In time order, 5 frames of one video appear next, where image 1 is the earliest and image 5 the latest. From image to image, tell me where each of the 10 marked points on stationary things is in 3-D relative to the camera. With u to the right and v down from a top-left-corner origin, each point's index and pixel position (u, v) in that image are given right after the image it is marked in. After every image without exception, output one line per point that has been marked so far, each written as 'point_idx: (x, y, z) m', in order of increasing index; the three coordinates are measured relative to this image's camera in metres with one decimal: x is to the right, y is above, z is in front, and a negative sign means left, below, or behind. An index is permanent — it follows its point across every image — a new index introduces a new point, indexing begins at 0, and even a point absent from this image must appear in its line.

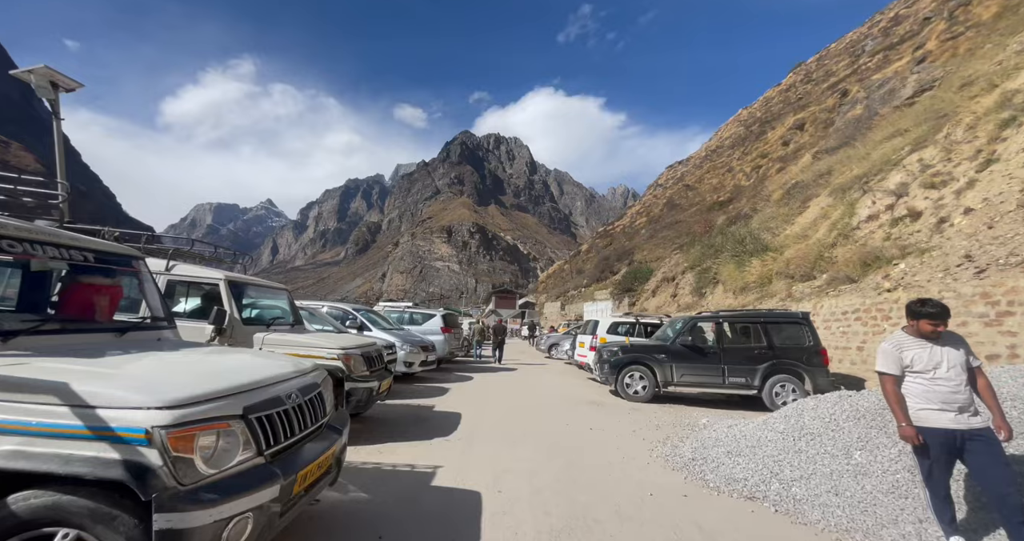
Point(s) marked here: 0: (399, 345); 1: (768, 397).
0: (-2.7, -1.8, +10.4) m
1: (+5.0, -2.5, +8.7) m
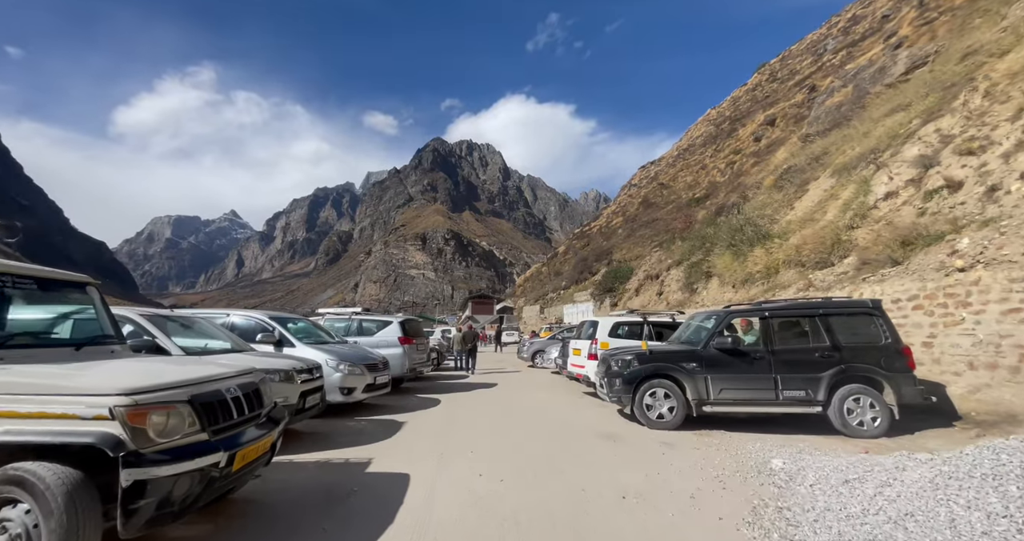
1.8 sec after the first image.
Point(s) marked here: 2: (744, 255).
0: (-3.2, -1.7, +7.7) m
1: (+4.7, -2.1, +6.4) m
2: (+9.7, +0.6, +18.5) m
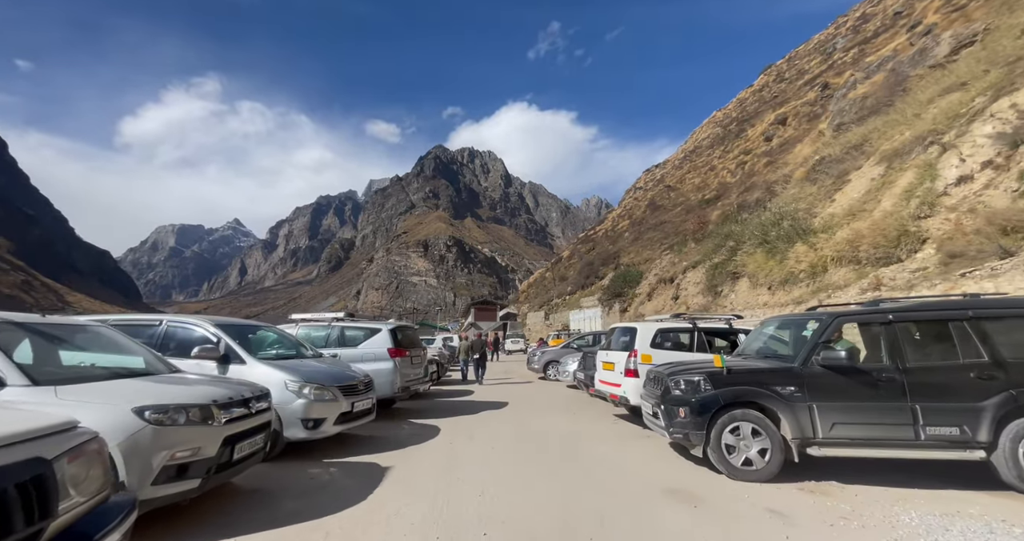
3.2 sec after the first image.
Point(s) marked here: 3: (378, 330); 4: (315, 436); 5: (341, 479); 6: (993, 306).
0: (-2.9, -1.6, +5.8) m
1: (+5.0, -1.9, +4.4) m
2: (+10.0, +0.7, +16.5) m
3: (-2.7, -1.2, +9.0) m
4: (-2.6, -2.2, +5.8) m
5: (-2.0, -2.4, +5.1) m
6: (+5.3, -0.4, +4.9) m
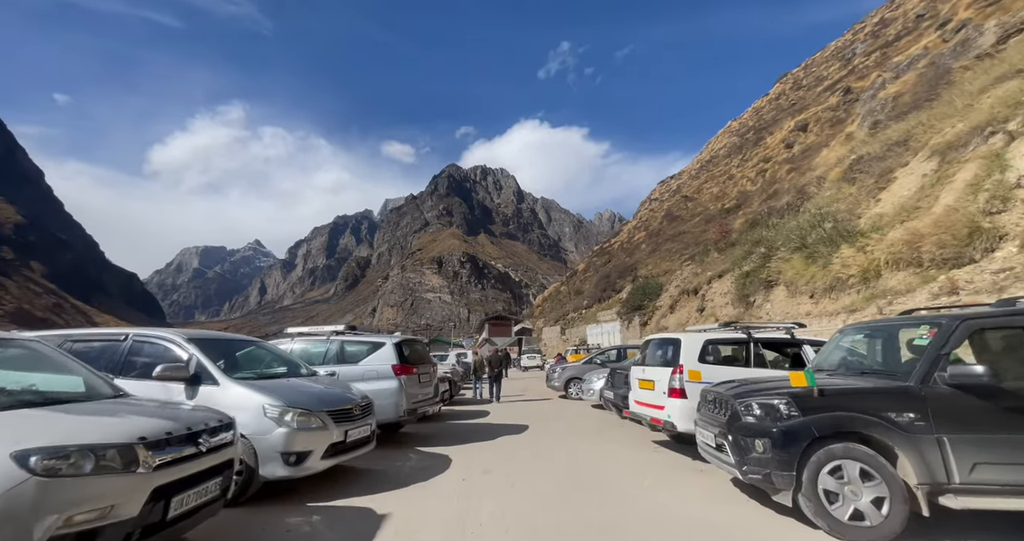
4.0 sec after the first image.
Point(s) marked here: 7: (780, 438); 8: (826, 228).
0: (-2.6, -1.6, +4.7) m
1: (+5.2, -1.8, +3.1) m
2: (+10.6, +0.4, +15.2) m
3: (-2.3, -1.3, +8.0) m
4: (-2.3, -2.2, +4.7) m
5: (-1.7, -2.4, +4.0) m
6: (+5.6, -0.3, +3.7) m
7: (+2.4, -1.5, +3.9) m
8: (+11.2, +1.5, +15.9) m
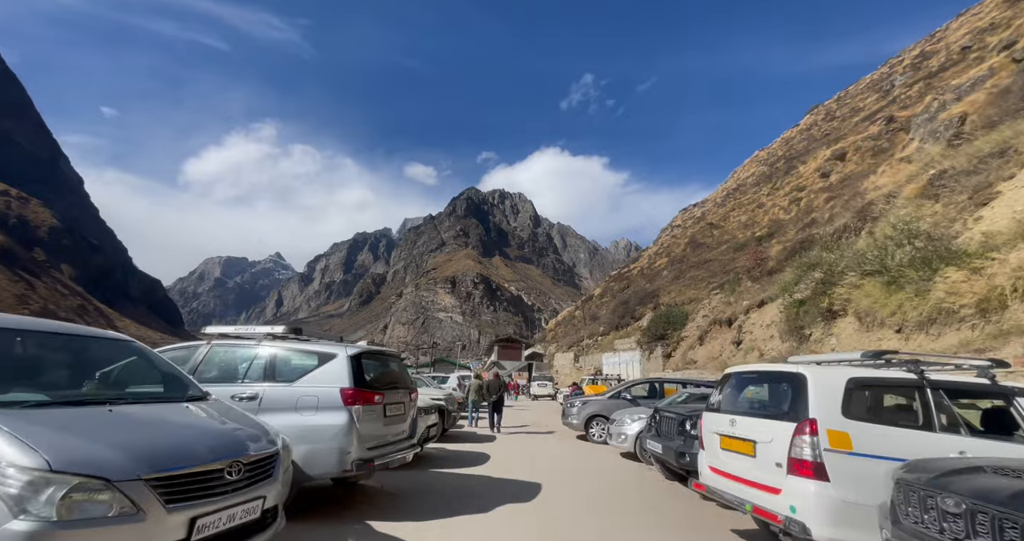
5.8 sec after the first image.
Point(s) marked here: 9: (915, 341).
0: (-2.5, -1.1, +2.2) m
1: (+5.2, -1.6, +0.3) m
2: (+11.0, -0.4, +12.3) m
3: (-2.2, -1.0, +5.4) m
4: (-2.2, -1.7, +2.1) m
5: (-1.7, -1.9, +1.4) m
6: (+5.6, -0.2, +0.9) m
7: (+2.4, -1.2, +1.2) m
8: (+11.7, +0.6, +13.0) m
9: (+9.9, -1.7, +10.9) m
